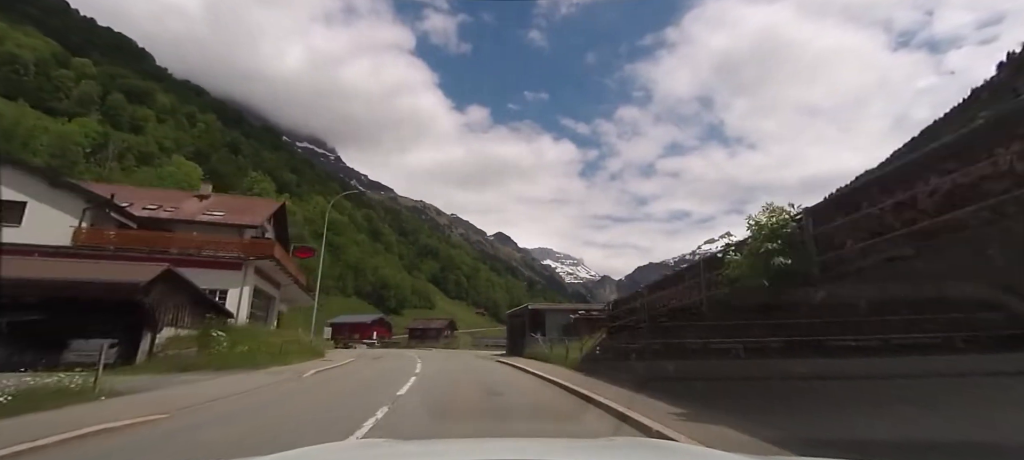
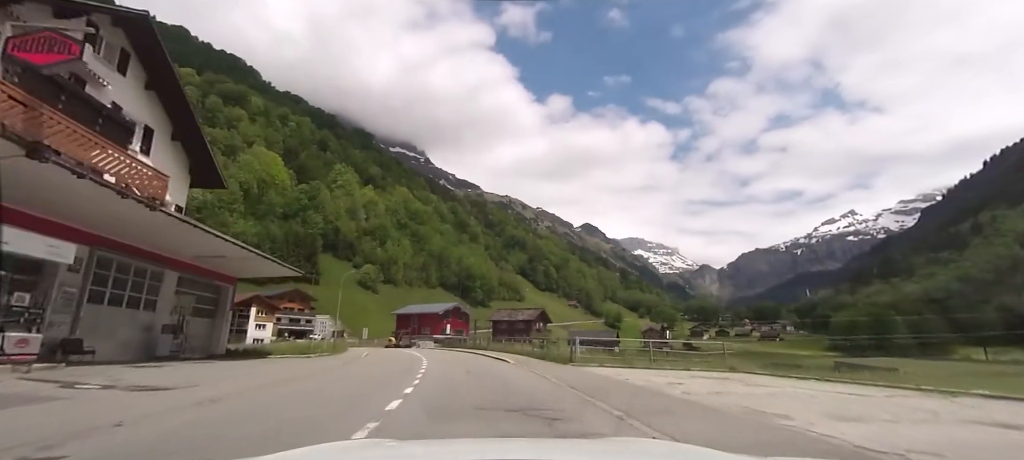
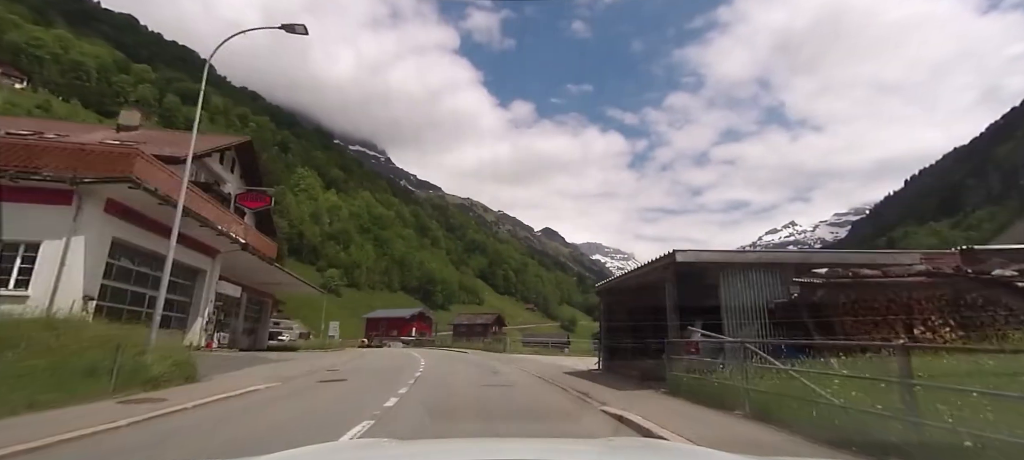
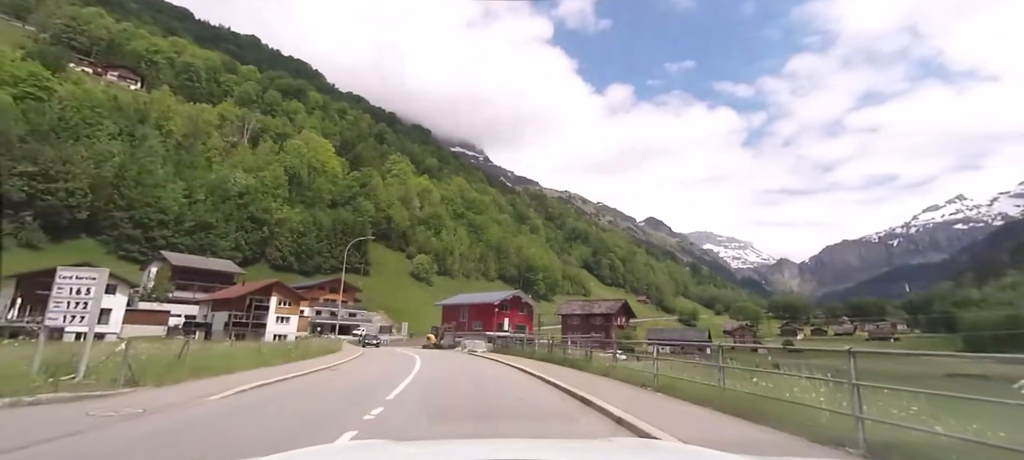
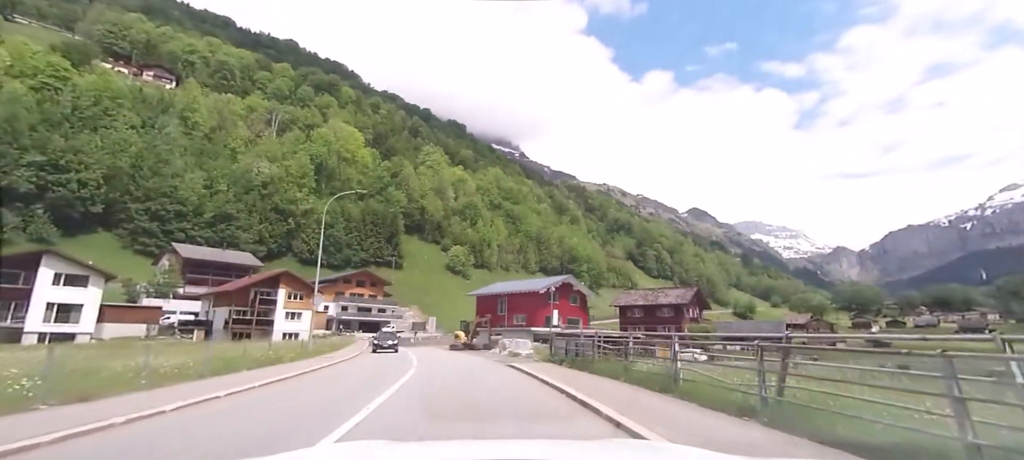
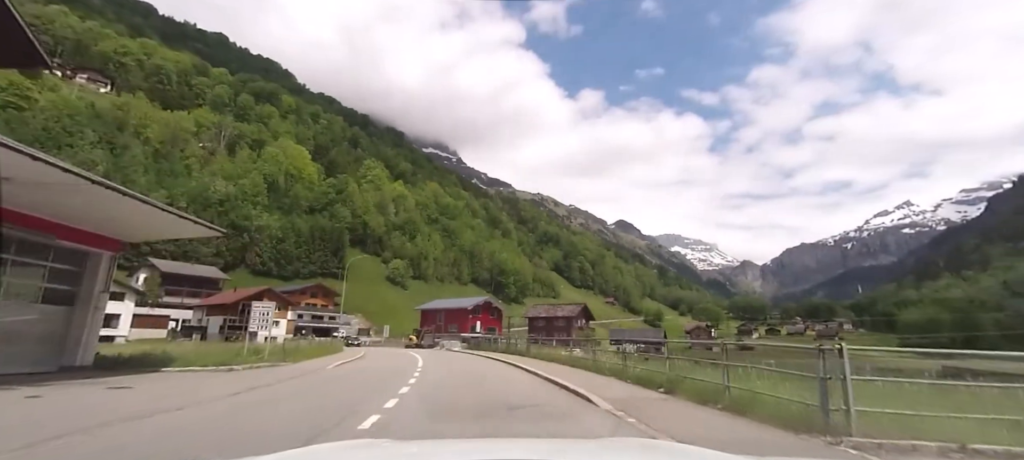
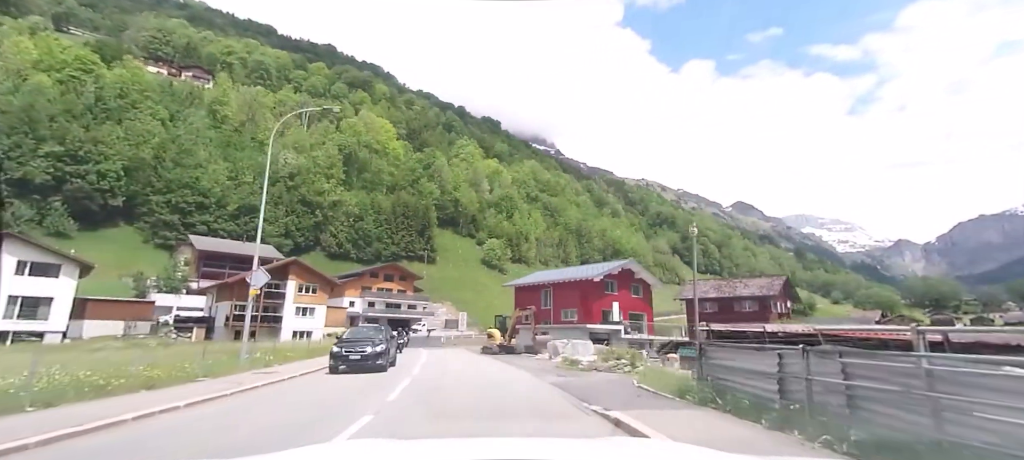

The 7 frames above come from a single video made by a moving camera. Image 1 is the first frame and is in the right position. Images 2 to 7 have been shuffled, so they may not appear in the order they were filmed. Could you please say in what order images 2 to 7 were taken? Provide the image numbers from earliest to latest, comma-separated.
3, 2, 6, 4, 5, 7
